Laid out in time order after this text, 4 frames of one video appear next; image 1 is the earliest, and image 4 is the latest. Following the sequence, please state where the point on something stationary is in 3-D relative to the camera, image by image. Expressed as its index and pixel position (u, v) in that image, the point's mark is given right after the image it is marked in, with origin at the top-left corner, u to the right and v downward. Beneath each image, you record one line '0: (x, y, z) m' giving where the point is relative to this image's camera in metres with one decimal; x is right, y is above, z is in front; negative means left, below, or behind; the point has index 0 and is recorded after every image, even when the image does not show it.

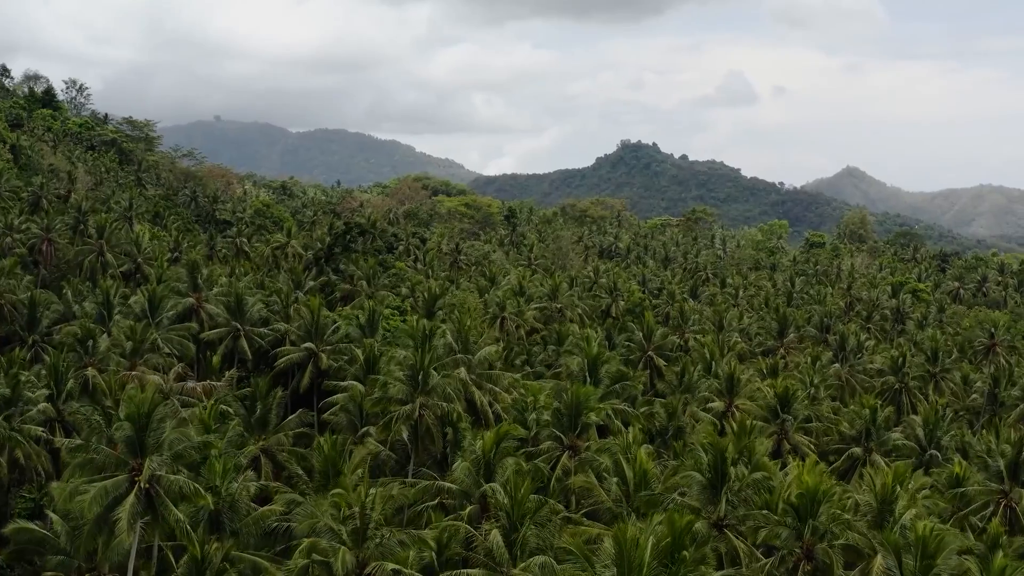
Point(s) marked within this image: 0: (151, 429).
0: (-9.4, -3.9, +18.6) m
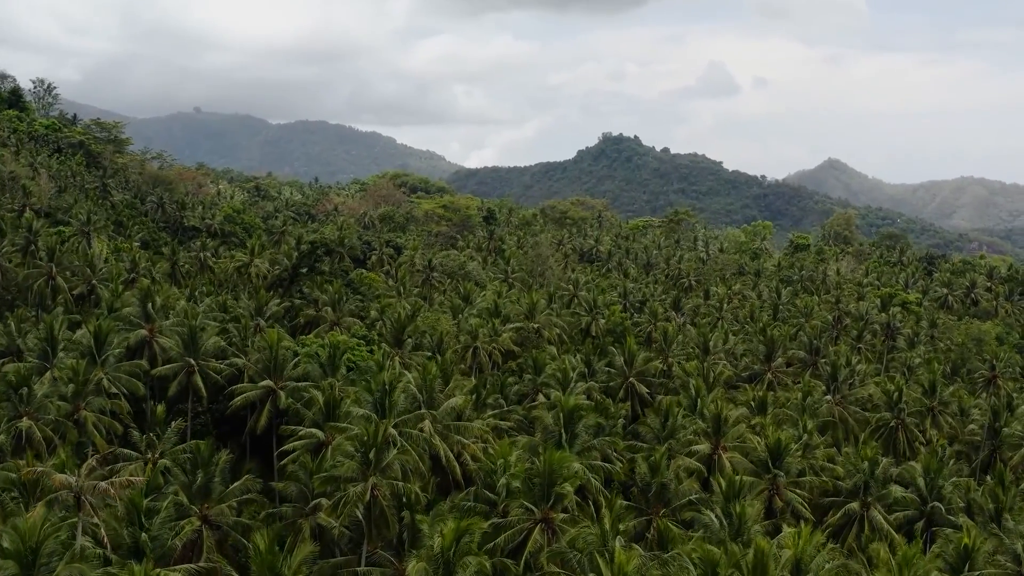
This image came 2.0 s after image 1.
0: (-10.4, -6.0, +15.8) m
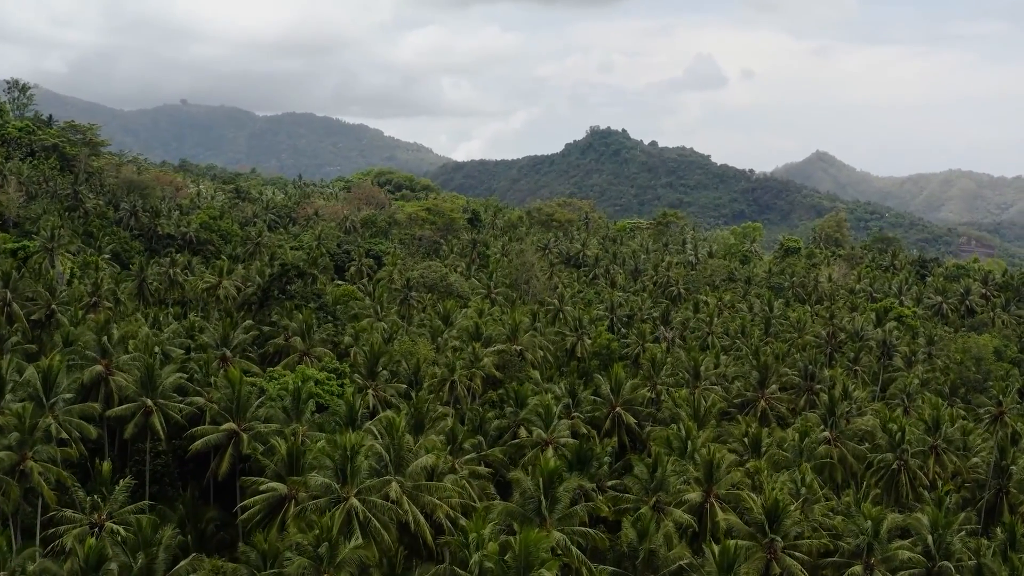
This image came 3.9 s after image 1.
0: (-11.1, -8.1, +13.4) m
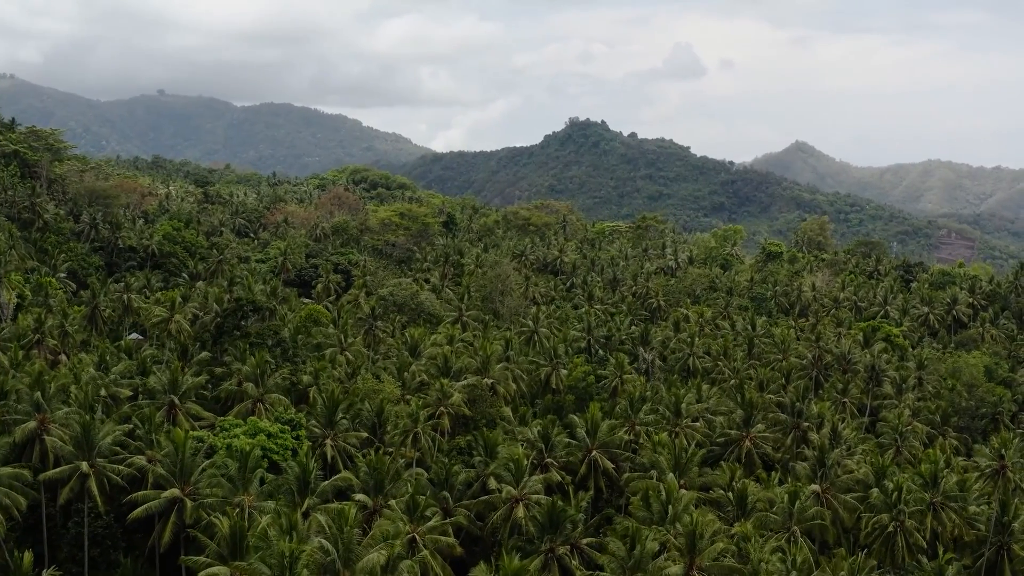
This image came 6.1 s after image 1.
0: (-12.0, -10.9, +10.5) m
